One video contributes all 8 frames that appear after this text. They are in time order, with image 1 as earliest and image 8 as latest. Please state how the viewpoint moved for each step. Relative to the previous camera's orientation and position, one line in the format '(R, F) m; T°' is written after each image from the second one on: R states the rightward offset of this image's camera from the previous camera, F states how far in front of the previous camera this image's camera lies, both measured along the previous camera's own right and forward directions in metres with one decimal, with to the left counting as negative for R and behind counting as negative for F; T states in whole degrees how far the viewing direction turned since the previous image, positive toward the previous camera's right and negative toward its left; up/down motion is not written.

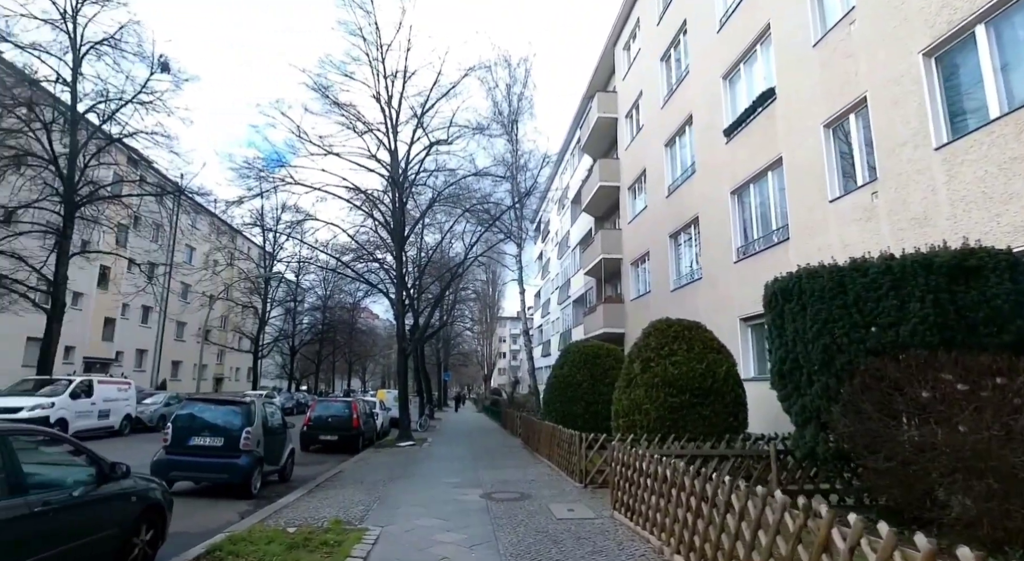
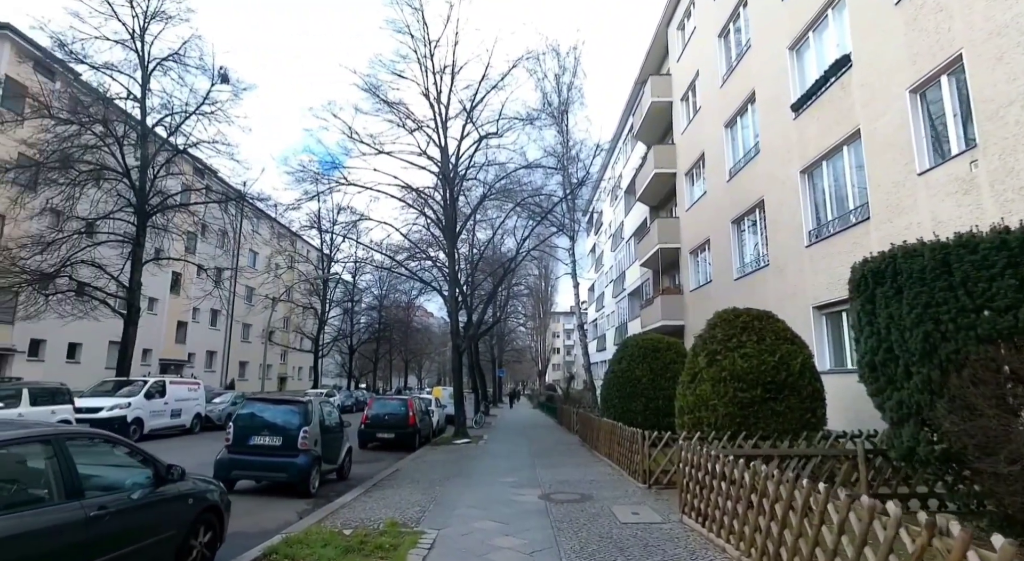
(0.0, +0.4) m; -5°
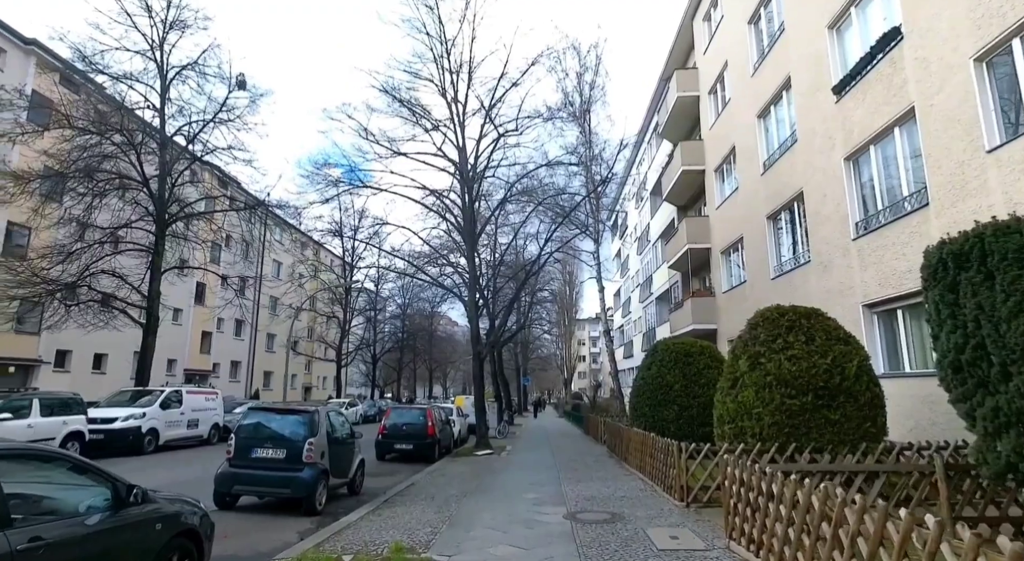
(+0.1, +0.7) m; -2°
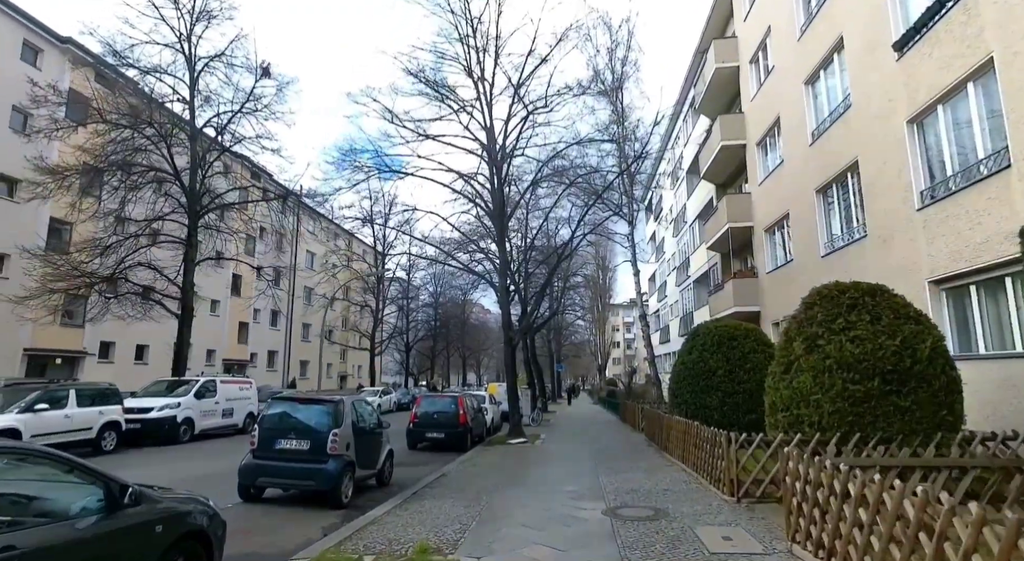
(0.0, +0.5) m; -3°
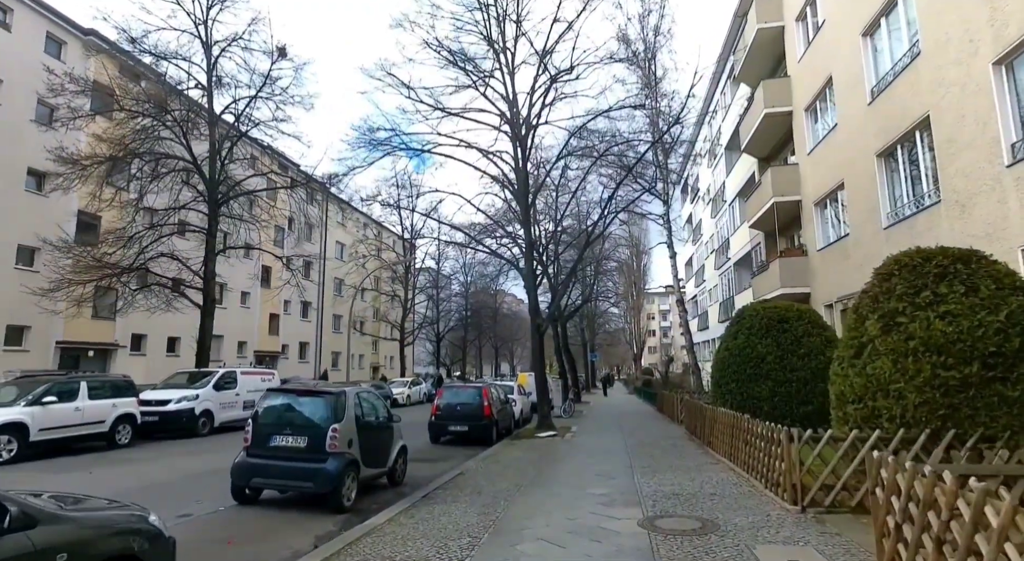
(+0.2, +1.0) m; -3°
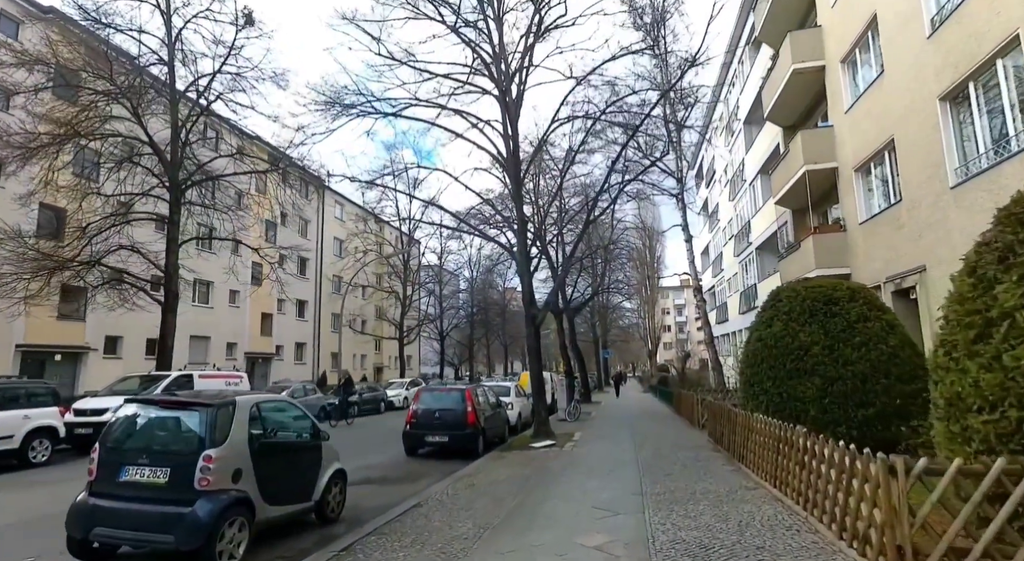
(+0.5, +2.2) m; -1°
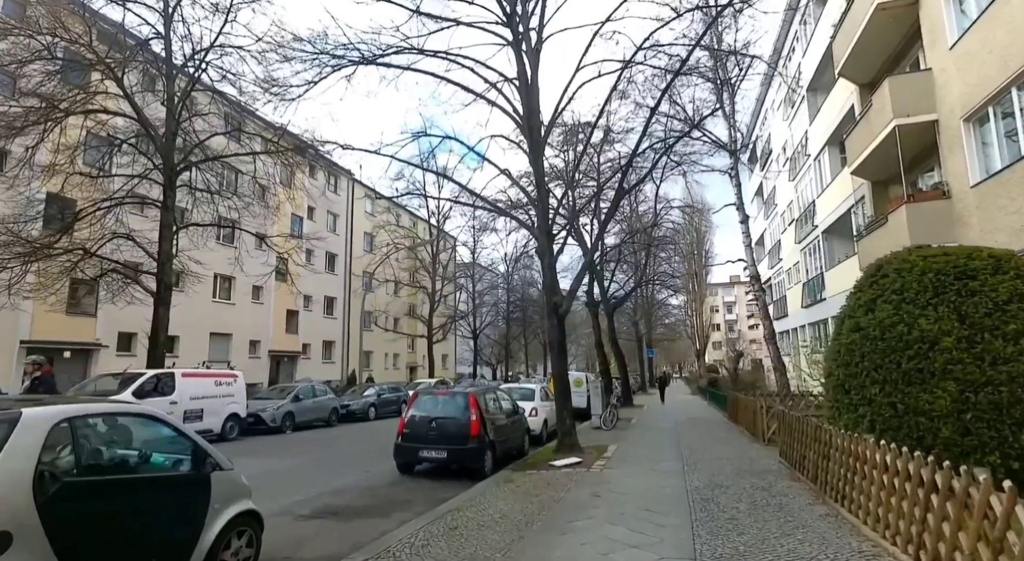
(+0.5, +2.3) m; -4°
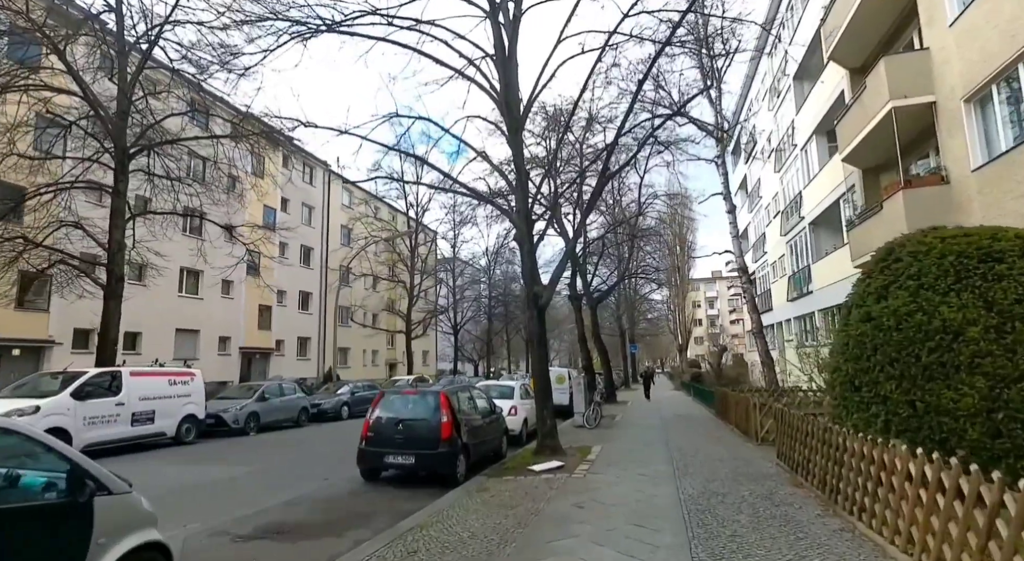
(+0.1, +0.9) m; +2°
